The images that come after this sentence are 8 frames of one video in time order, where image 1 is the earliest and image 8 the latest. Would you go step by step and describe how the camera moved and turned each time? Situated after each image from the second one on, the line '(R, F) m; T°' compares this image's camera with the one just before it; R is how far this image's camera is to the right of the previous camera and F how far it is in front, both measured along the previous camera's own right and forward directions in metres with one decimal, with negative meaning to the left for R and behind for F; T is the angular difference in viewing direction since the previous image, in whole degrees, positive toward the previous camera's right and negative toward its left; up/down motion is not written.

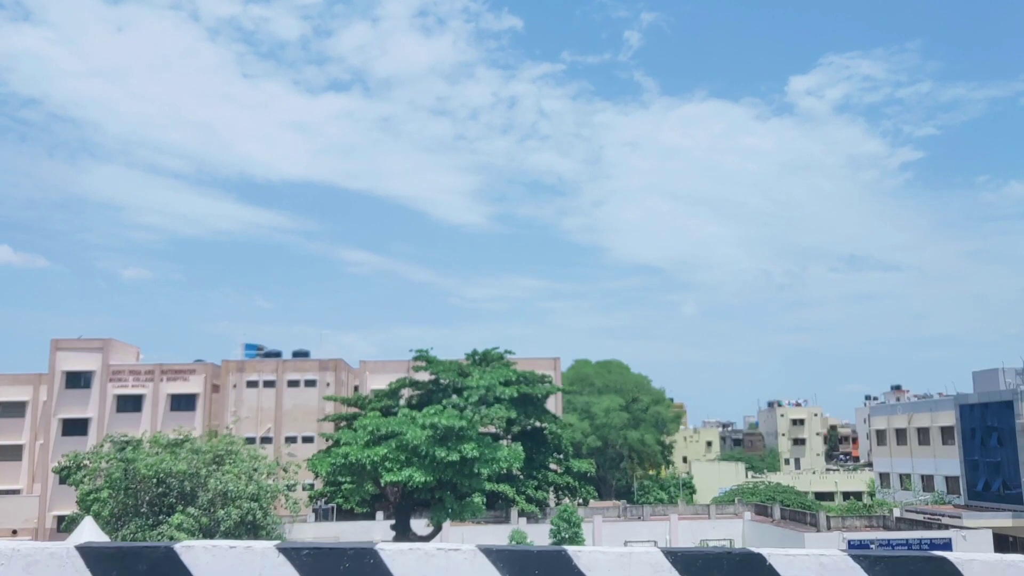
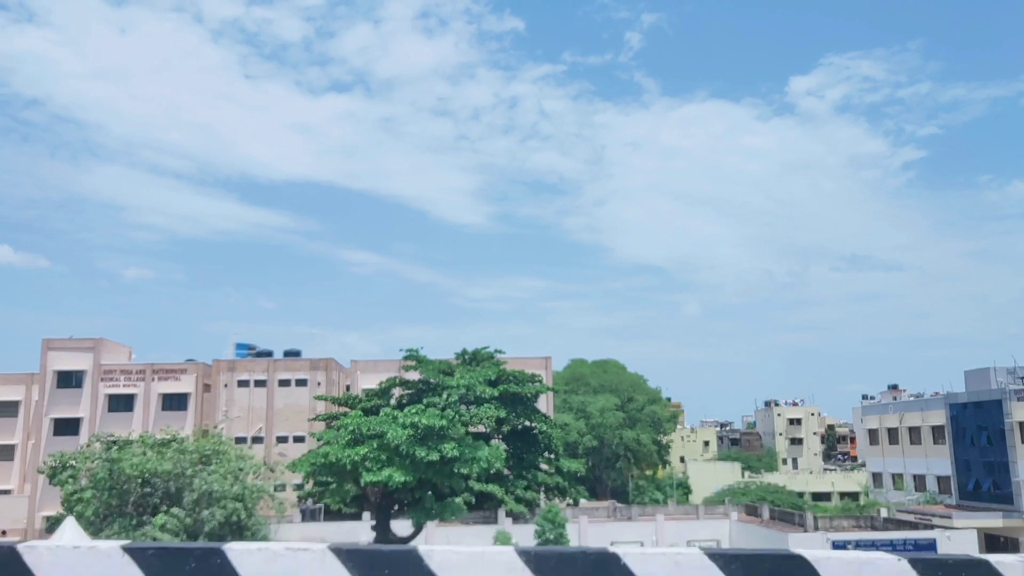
(+0.5, +0.1) m; 0°
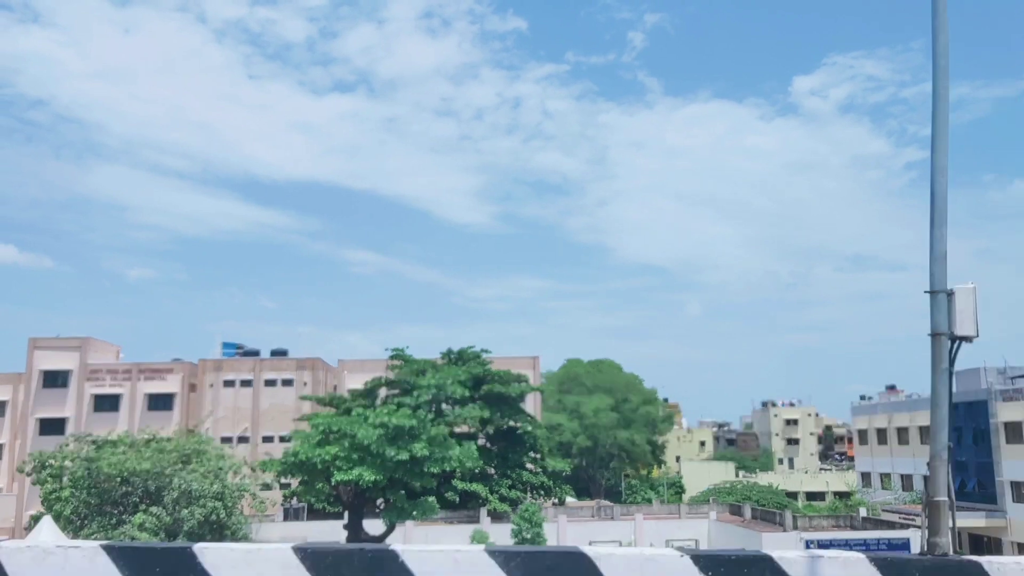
(+0.7, 0.0) m; 0°
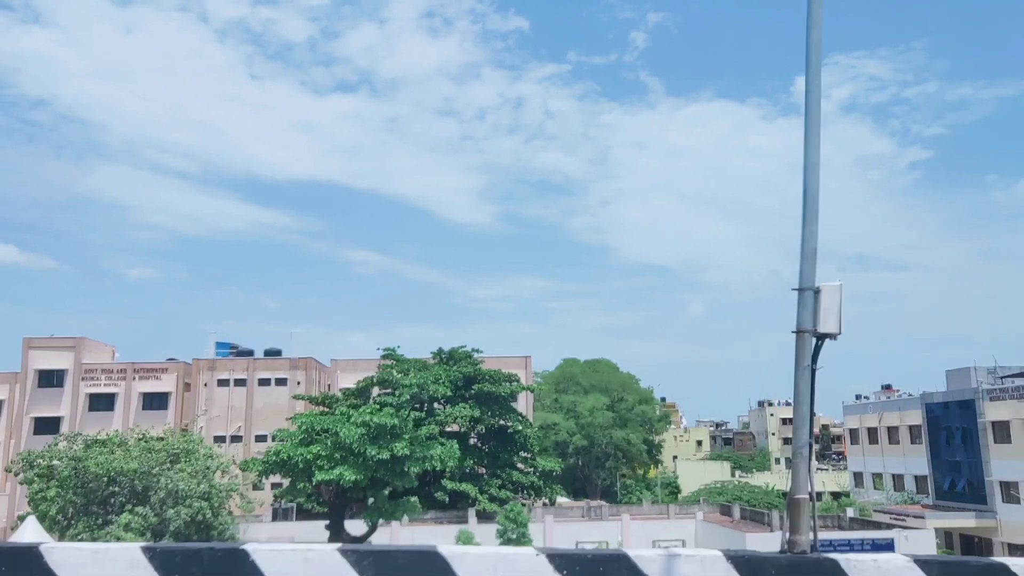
(+0.5, 0.0) m; 0°
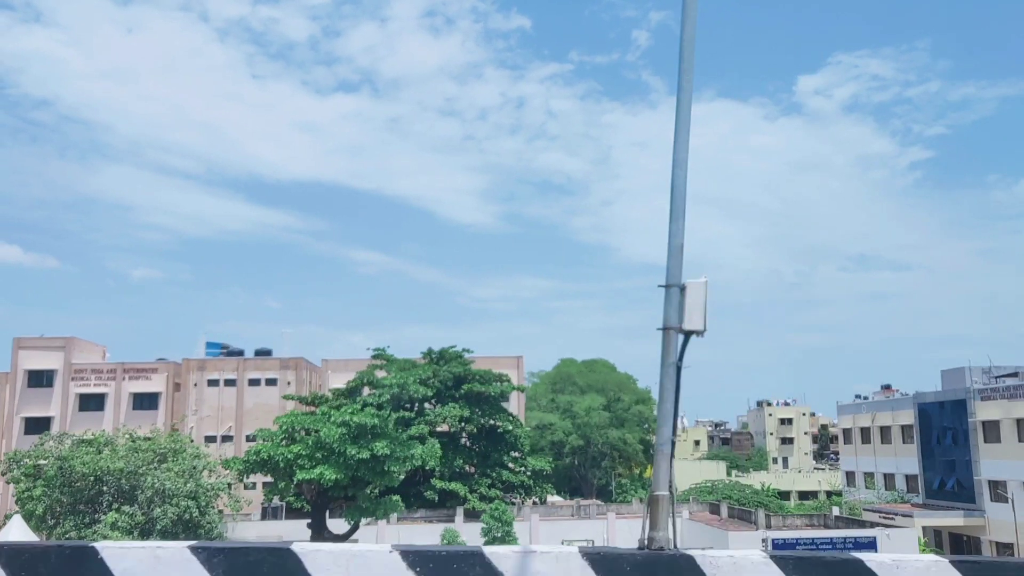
(+0.5, 0.0) m; 0°
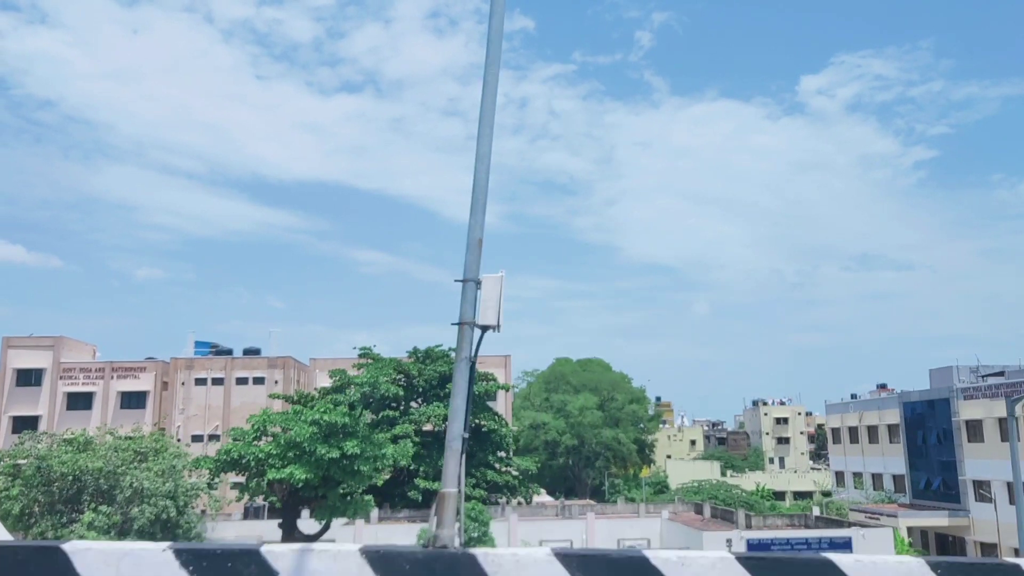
(+0.7, +0.1) m; 0°
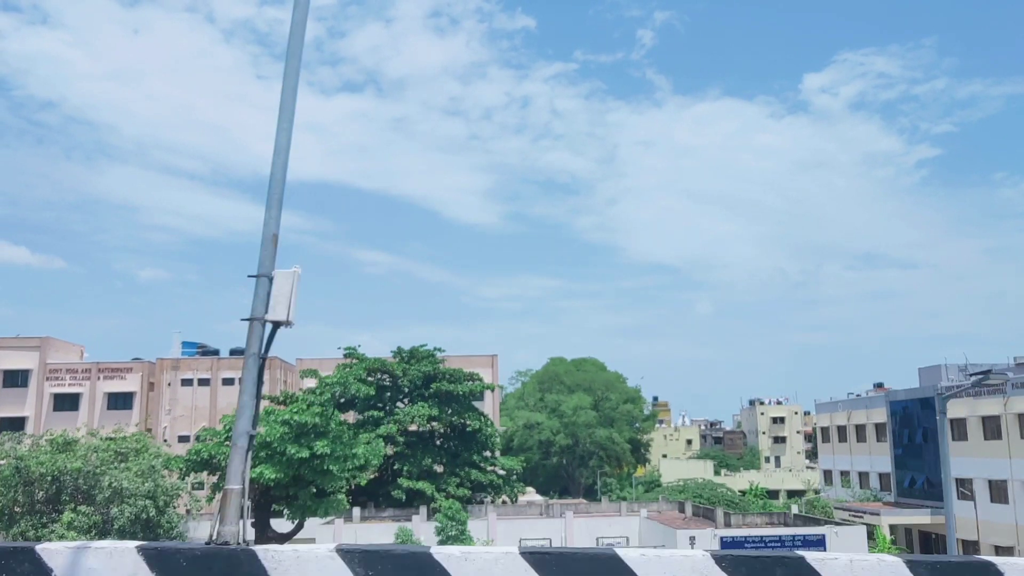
(+0.7, 0.0) m; 0°
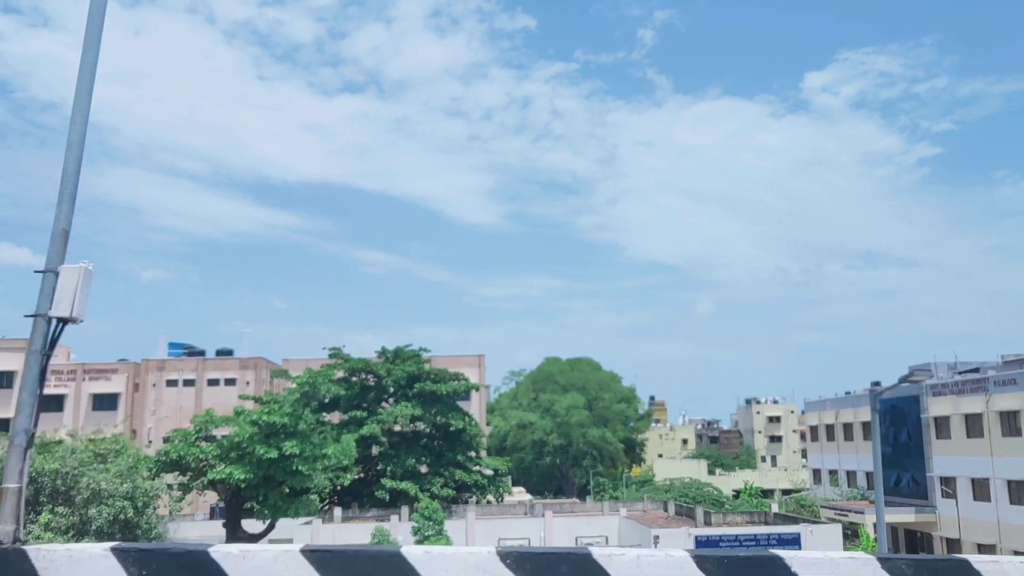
(+0.7, +0.1) m; 0°
